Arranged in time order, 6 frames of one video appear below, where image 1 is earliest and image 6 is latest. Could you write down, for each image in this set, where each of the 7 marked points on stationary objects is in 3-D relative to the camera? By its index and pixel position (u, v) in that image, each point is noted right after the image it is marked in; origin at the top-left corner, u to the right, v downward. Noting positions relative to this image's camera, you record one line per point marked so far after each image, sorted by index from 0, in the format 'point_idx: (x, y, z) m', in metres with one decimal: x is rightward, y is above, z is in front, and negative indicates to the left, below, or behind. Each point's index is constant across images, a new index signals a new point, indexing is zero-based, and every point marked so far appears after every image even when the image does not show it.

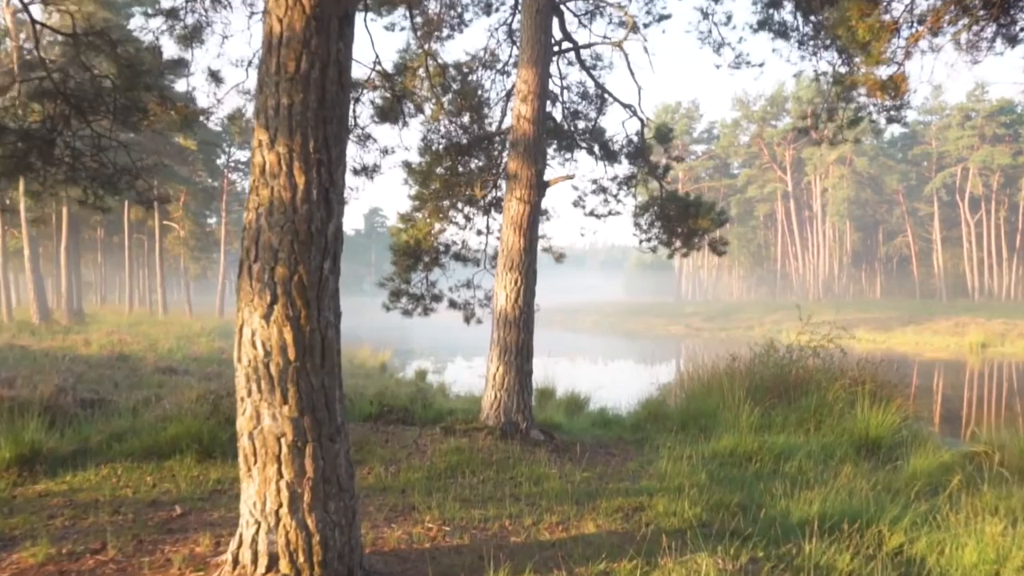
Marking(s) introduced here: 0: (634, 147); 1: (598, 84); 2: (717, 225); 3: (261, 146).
0: (+1.5, +1.8, +9.9) m
1: (+1.1, +2.6, +10.0) m
2: (+2.4, +0.8, +9.4) m
3: (-1.0, +0.6, +3.2) m
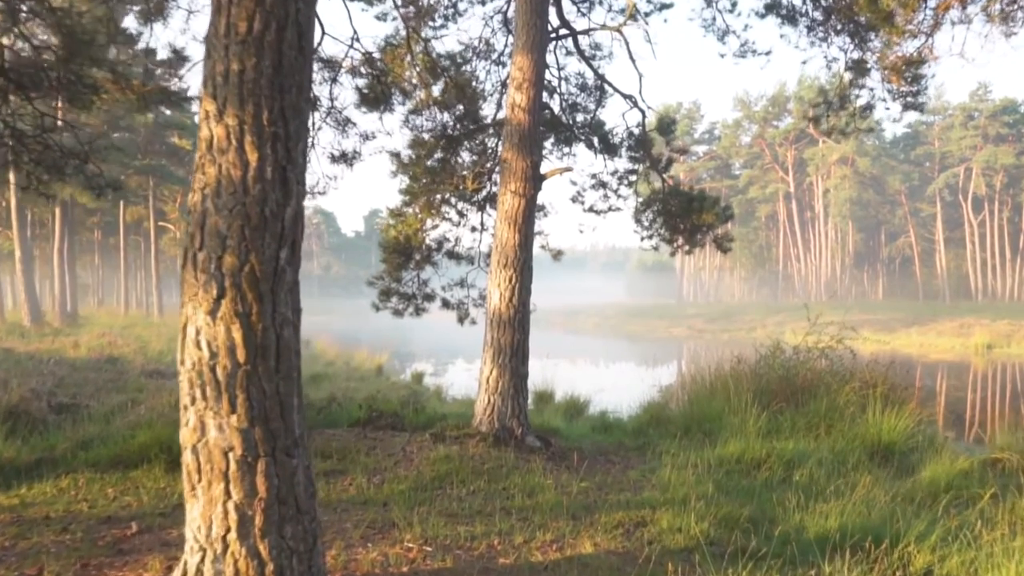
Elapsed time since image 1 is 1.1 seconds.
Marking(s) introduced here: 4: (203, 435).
0: (+1.5, +1.8, +9.5) m
1: (+1.0, +2.6, +9.6) m
2: (+2.4, +0.8, +9.0) m
3: (-1.1, +0.6, +2.8) m
4: (-1.0, -0.5, +2.7) m
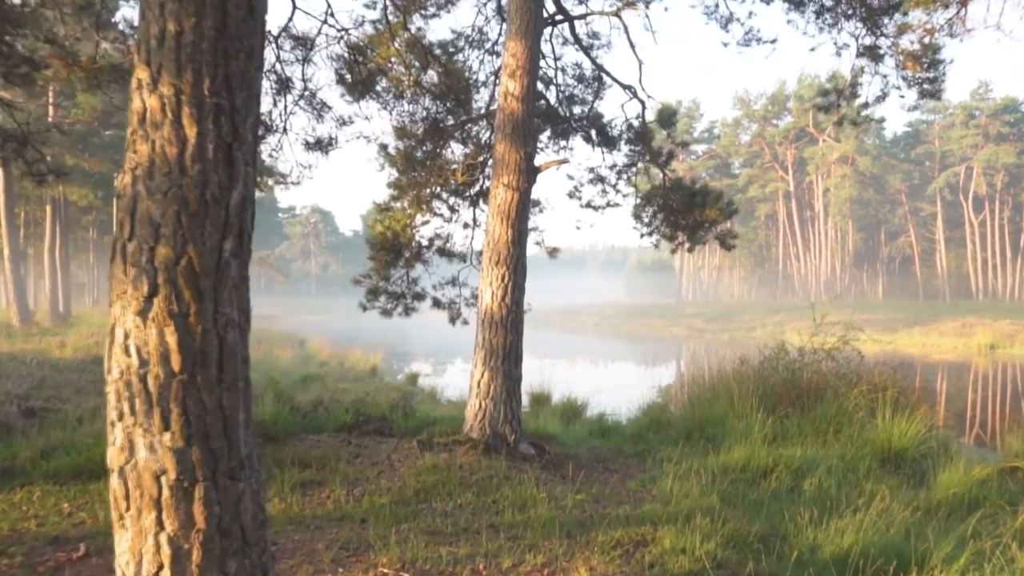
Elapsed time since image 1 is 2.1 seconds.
0: (+1.4, +1.8, +9.1) m
1: (+1.0, +2.6, +9.2) m
2: (+2.3, +0.8, +8.6) m
3: (-1.1, +0.6, +2.4) m
4: (-1.1, -0.5, +2.3) m
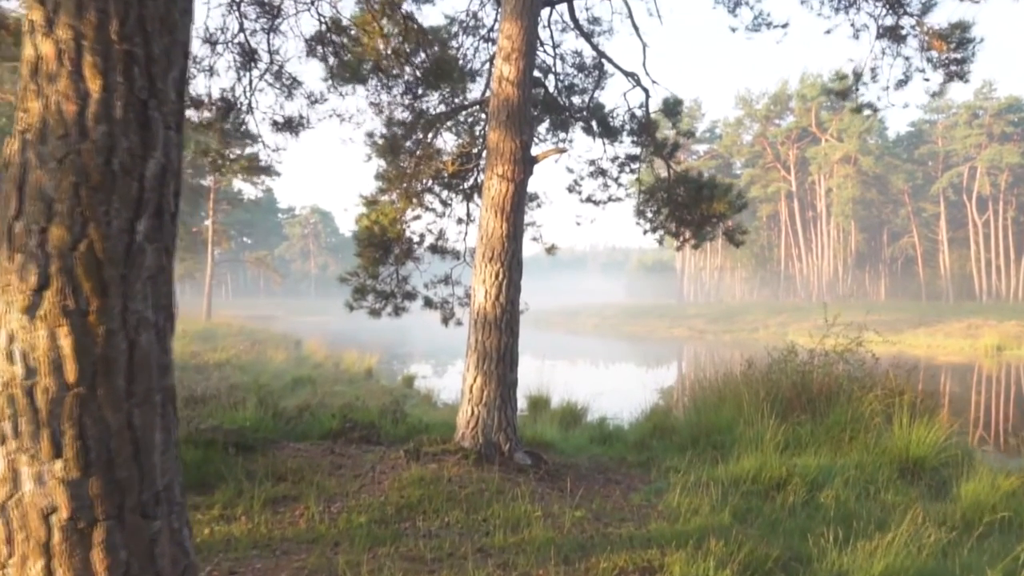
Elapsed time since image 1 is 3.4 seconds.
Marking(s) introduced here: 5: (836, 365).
0: (+1.4, +1.8, +8.6) m
1: (+0.9, +2.6, +8.8) m
2: (+2.3, +0.8, +8.2) m
3: (-1.2, +0.6, +2.0) m
4: (-1.2, -0.5, +1.9) m
5: (+3.8, -0.9, +9.2) m
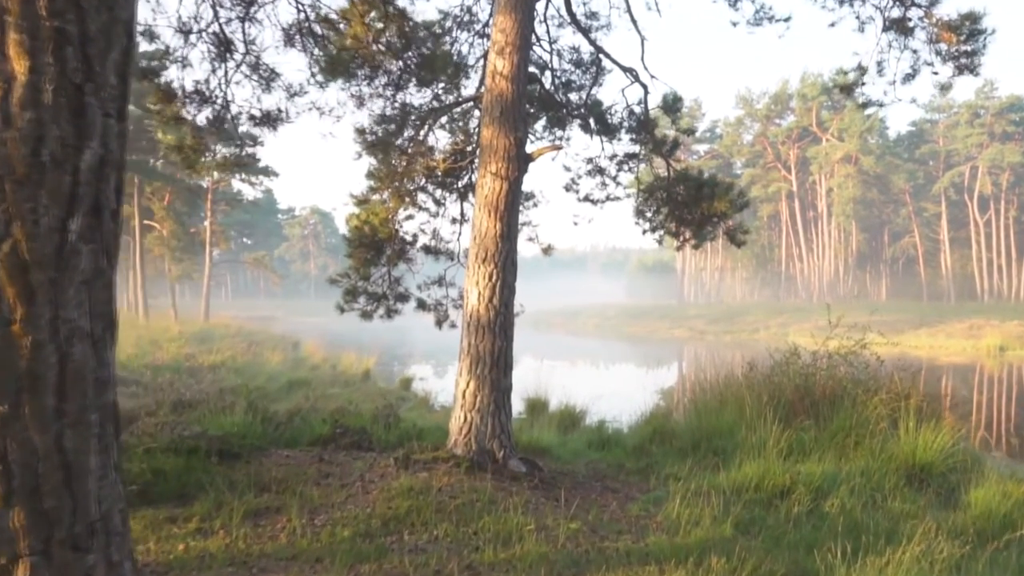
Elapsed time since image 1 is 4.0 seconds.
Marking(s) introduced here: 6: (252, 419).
0: (+1.3, +1.8, +8.4) m
1: (+0.9, +2.6, +8.5) m
2: (+2.2, +0.8, +8.0) m
3: (-1.2, +0.6, +1.8) m
4: (-1.2, -0.5, +1.6) m
5: (+3.7, -0.9, +9.0) m
6: (-2.5, -1.3, +7.7) m
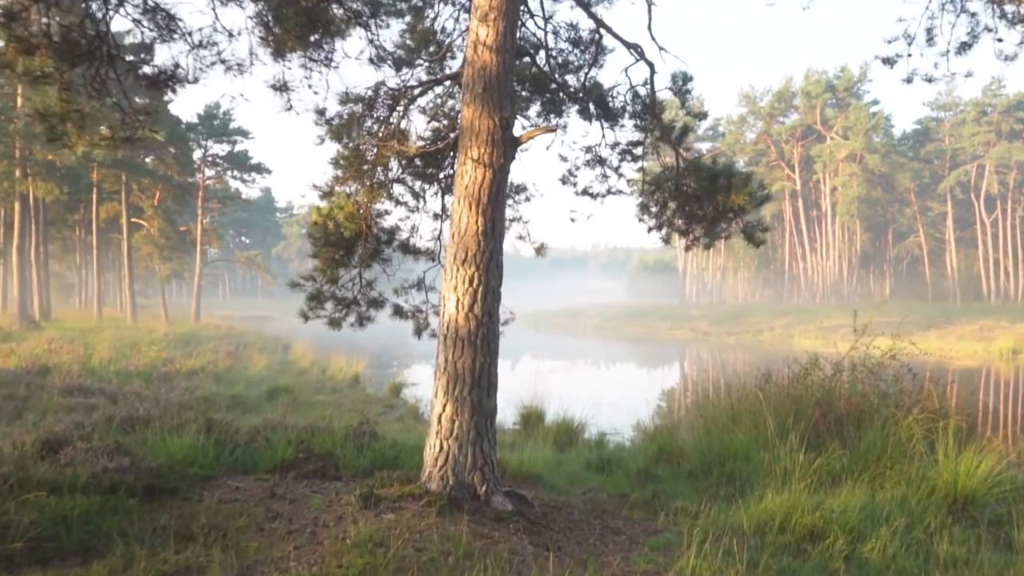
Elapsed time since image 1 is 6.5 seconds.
0: (+1.2, +1.8, +7.5) m
1: (+0.8, +2.5, +7.6) m
2: (+2.1, +0.7, +7.1) m
3: (-1.3, +0.6, +0.8) m
4: (-1.3, -0.5, +0.7) m
5: (+3.6, -1.0, +8.1) m
6: (-2.6, -1.3, +6.8) m
